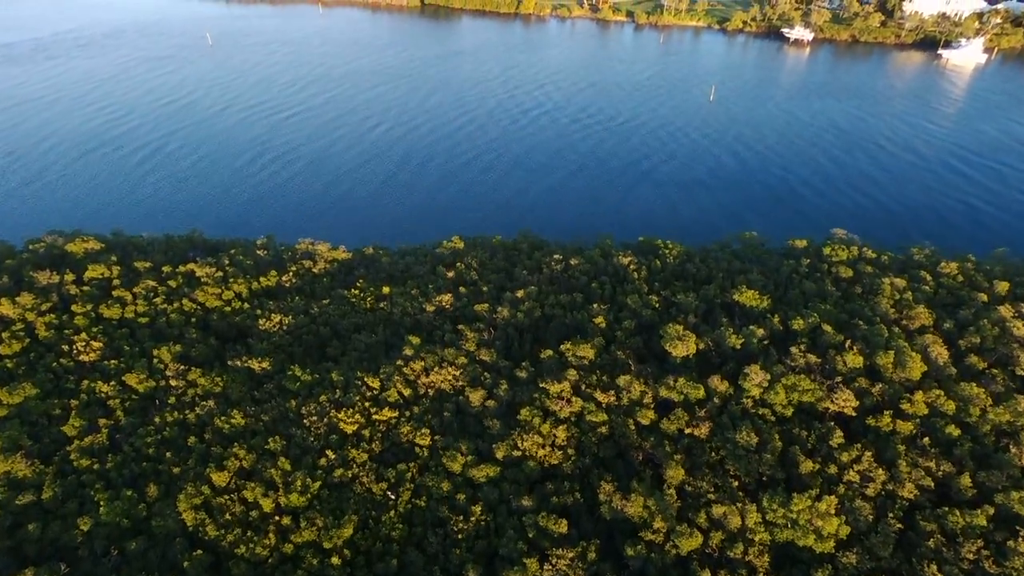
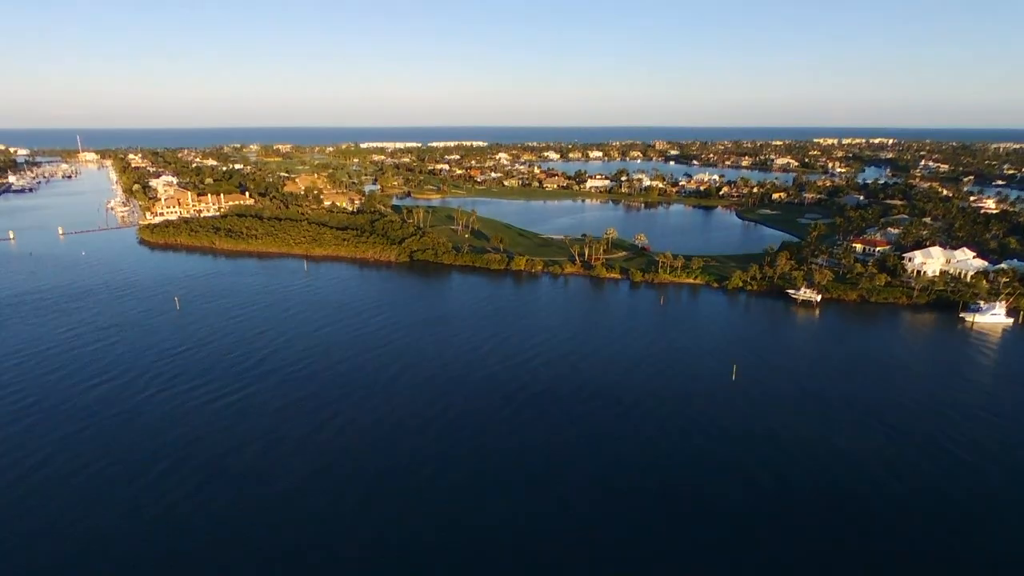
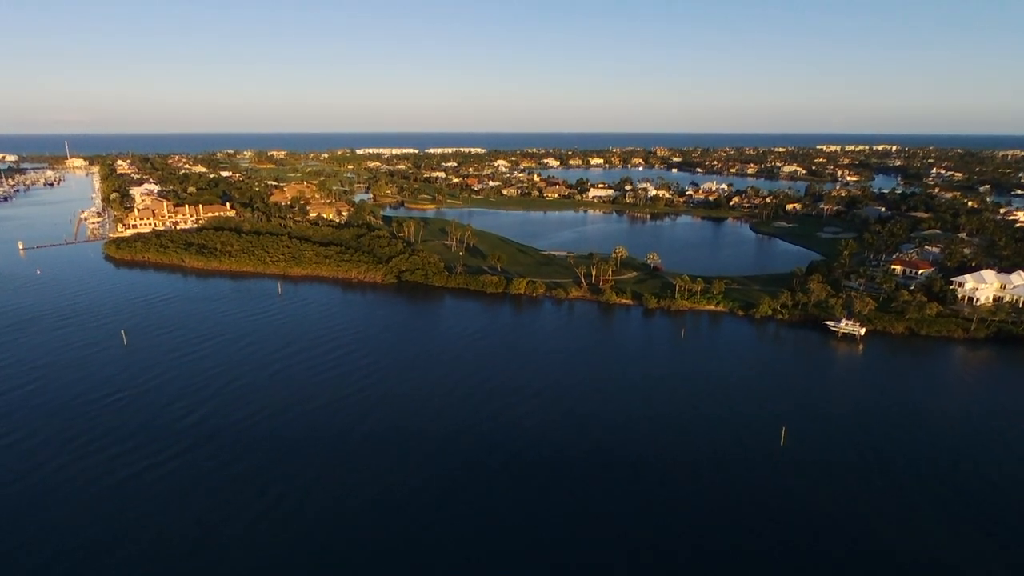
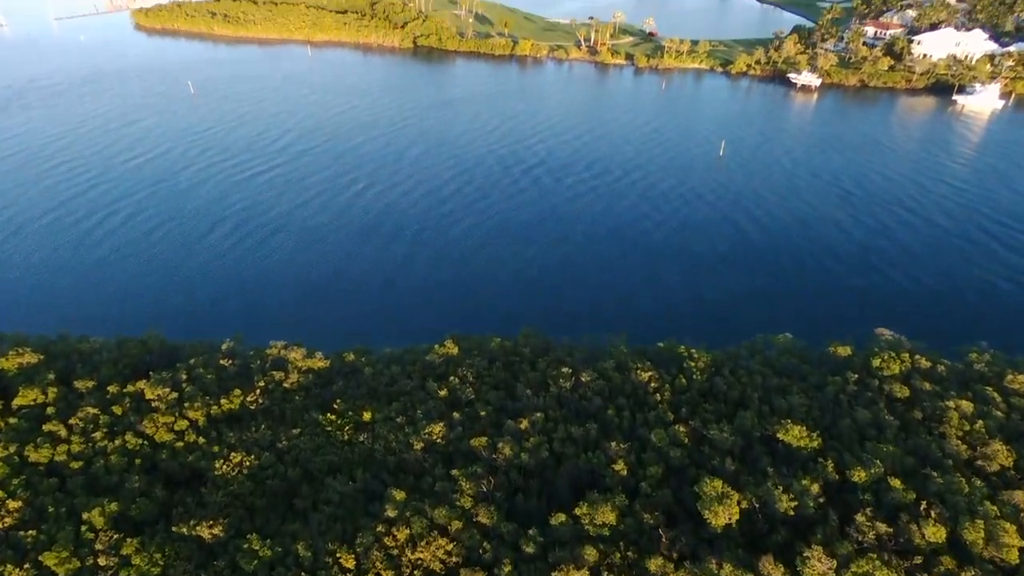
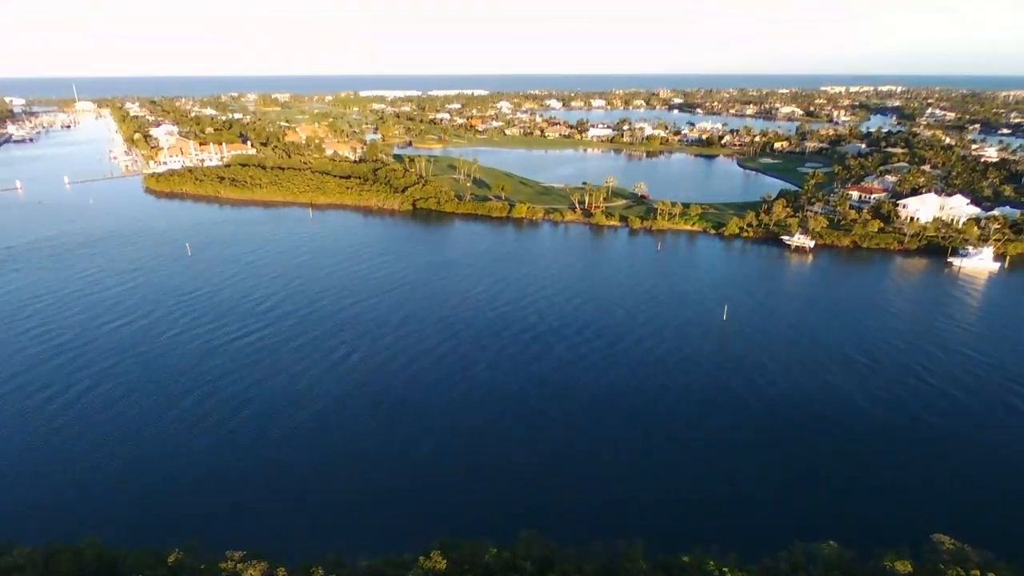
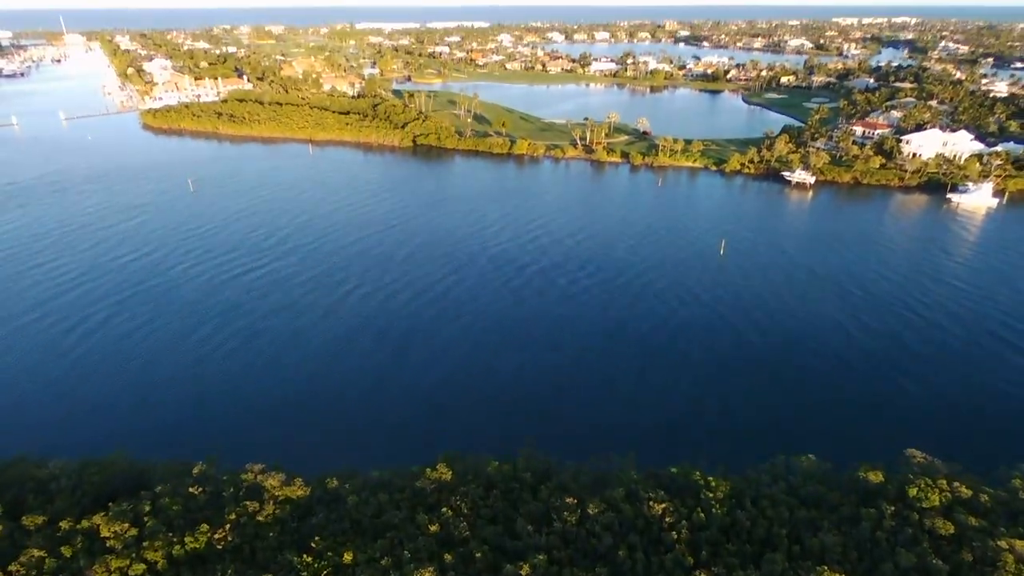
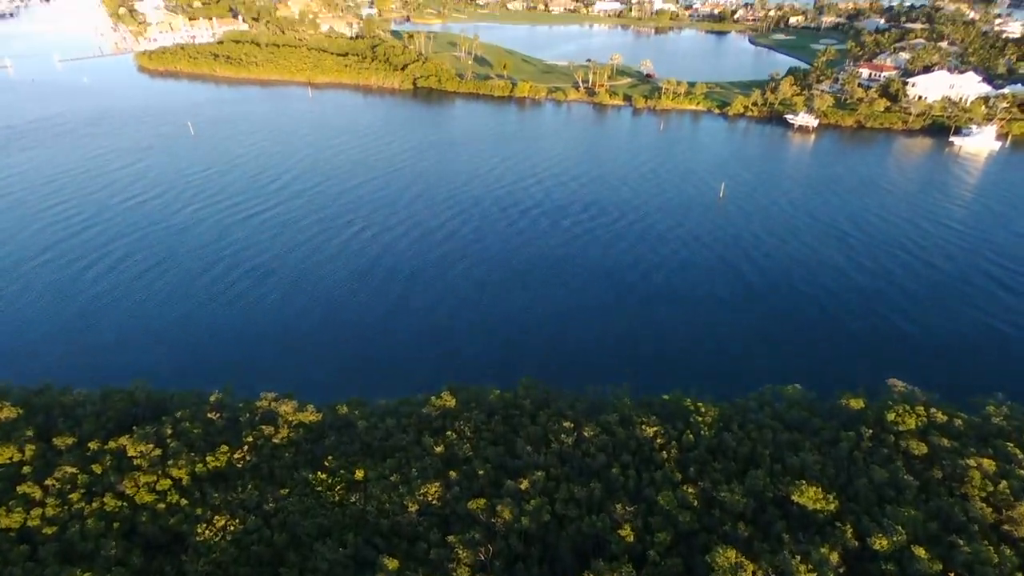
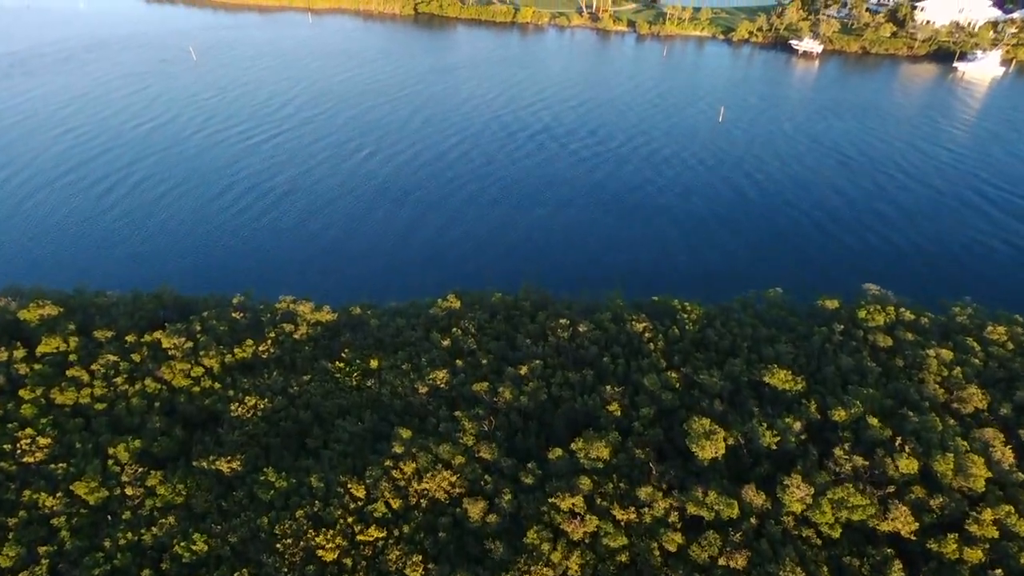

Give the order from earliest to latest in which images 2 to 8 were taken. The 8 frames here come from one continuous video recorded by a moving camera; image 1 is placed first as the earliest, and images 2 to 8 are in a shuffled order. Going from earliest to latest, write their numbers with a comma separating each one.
8, 4, 7, 6, 5, 2, 3
